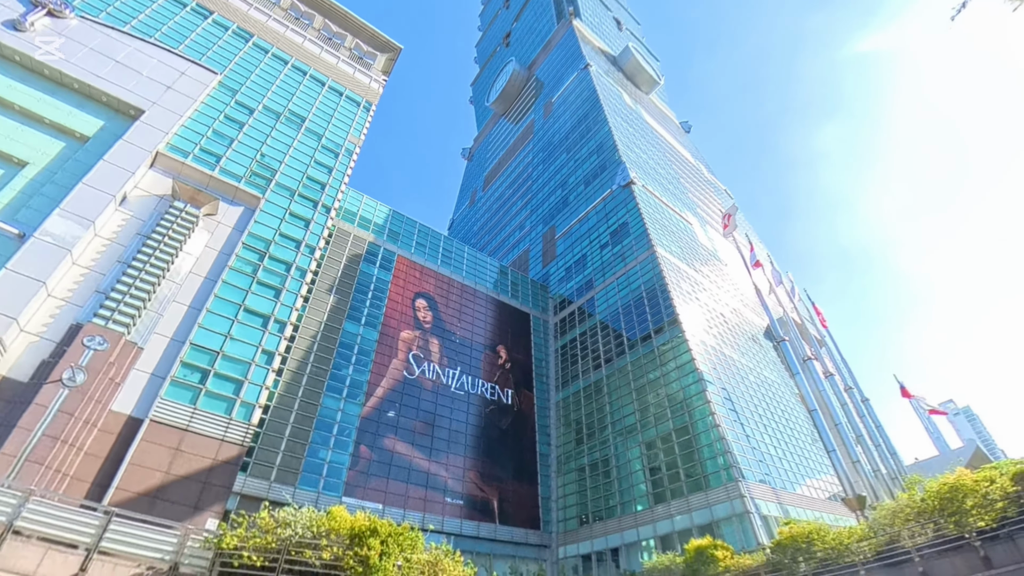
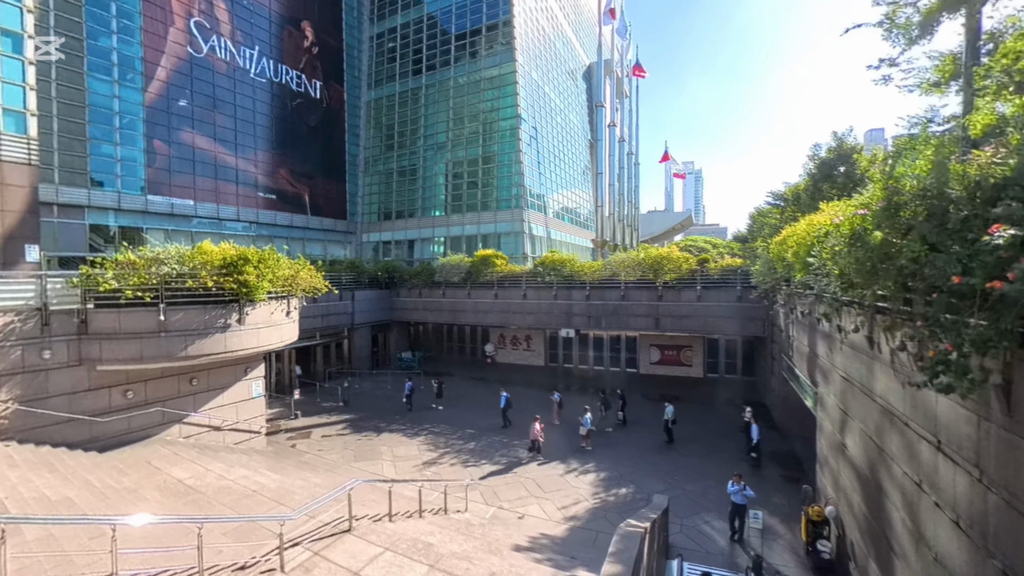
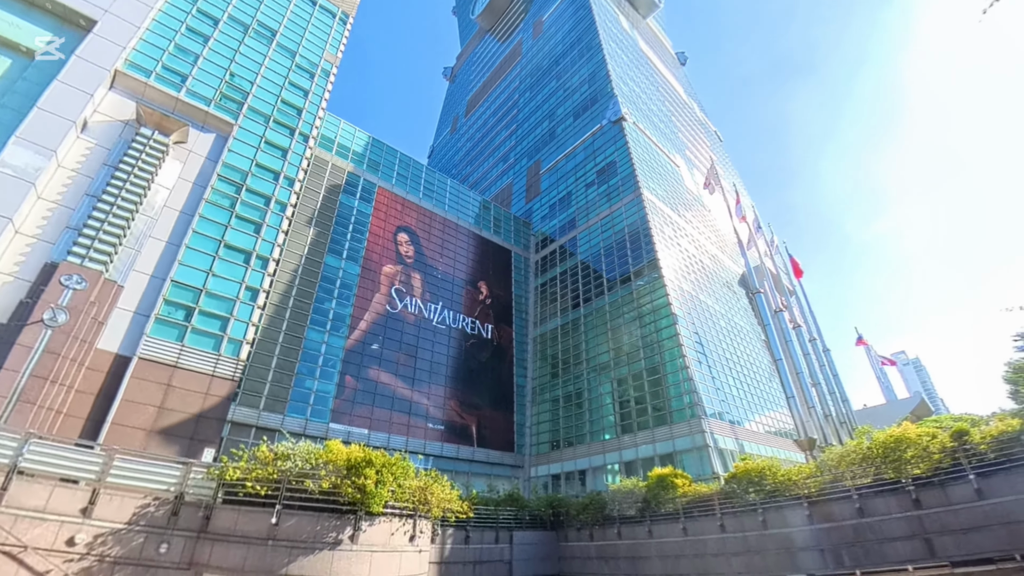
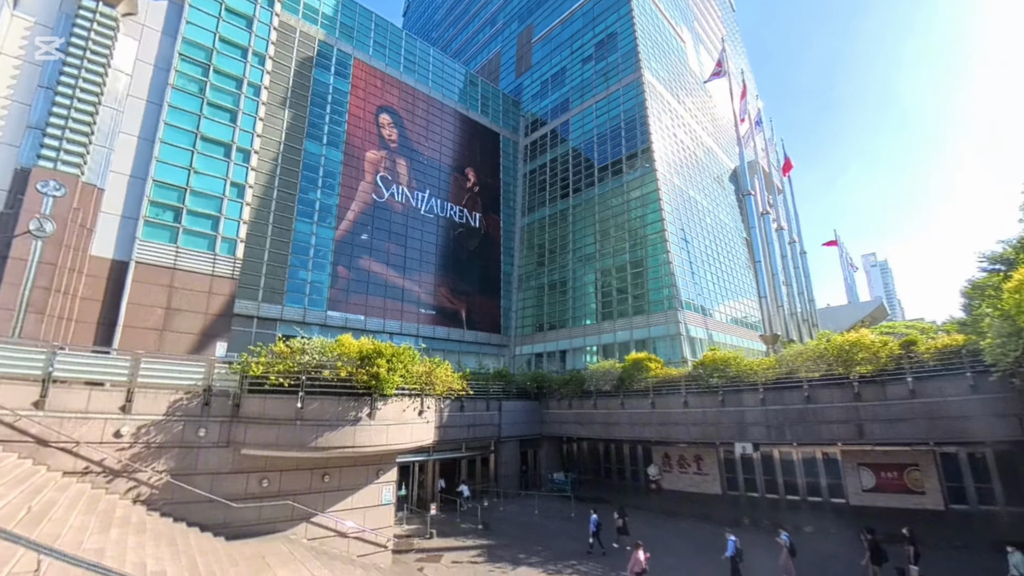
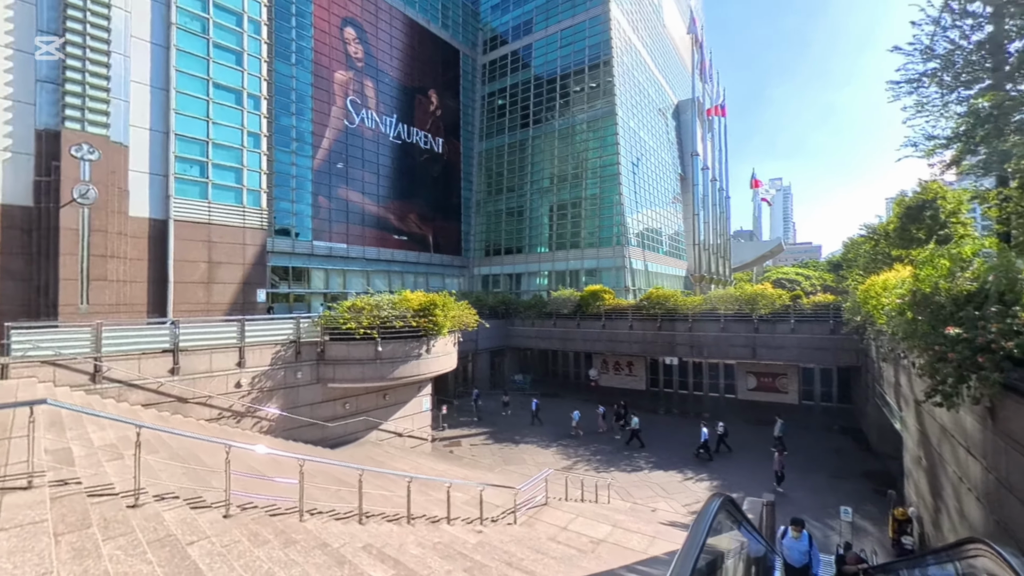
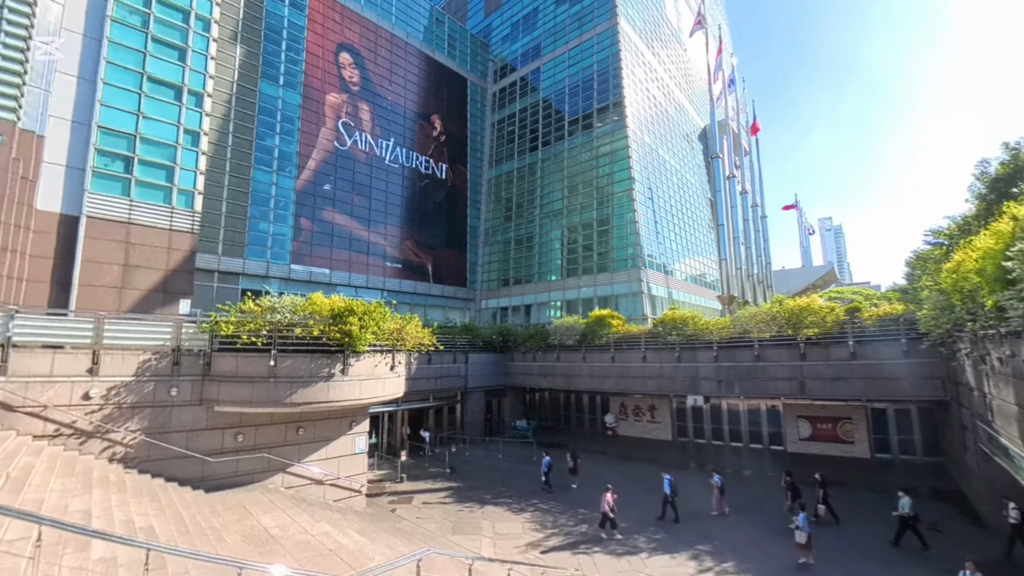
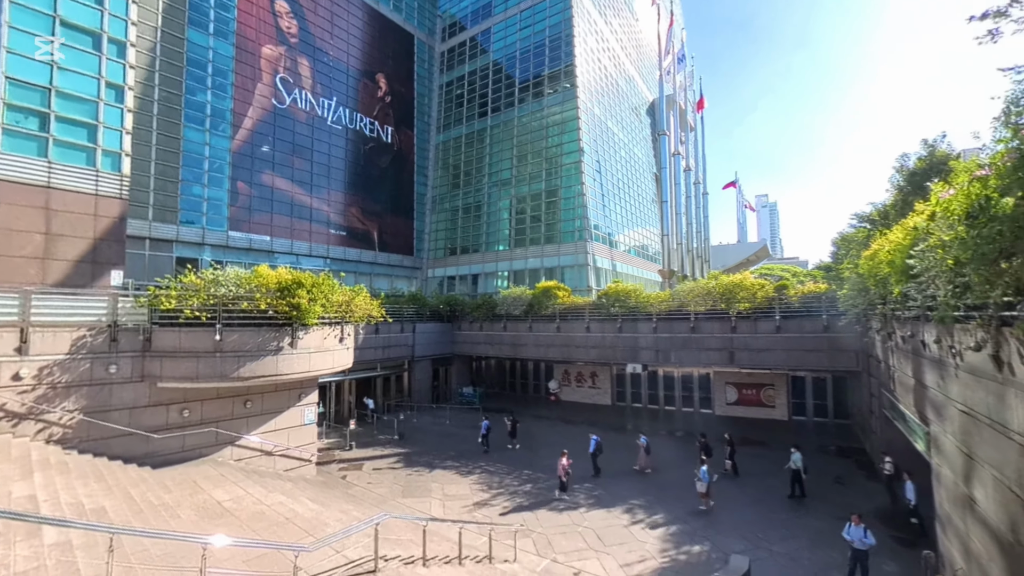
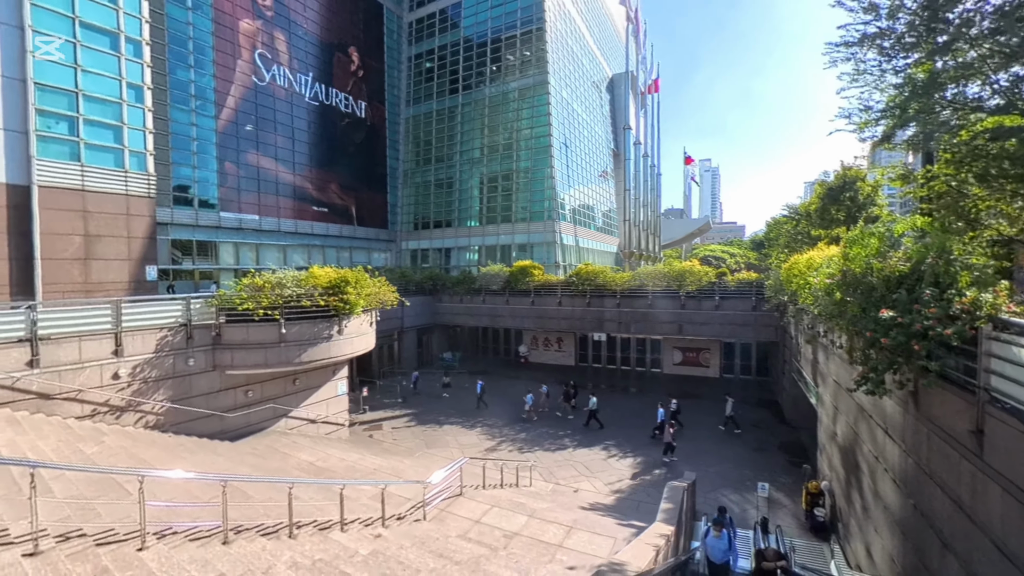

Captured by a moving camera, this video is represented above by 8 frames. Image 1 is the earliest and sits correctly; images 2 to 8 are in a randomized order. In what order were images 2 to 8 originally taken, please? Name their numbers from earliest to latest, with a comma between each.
3, 4, 6, 7, 2, 8, 5
